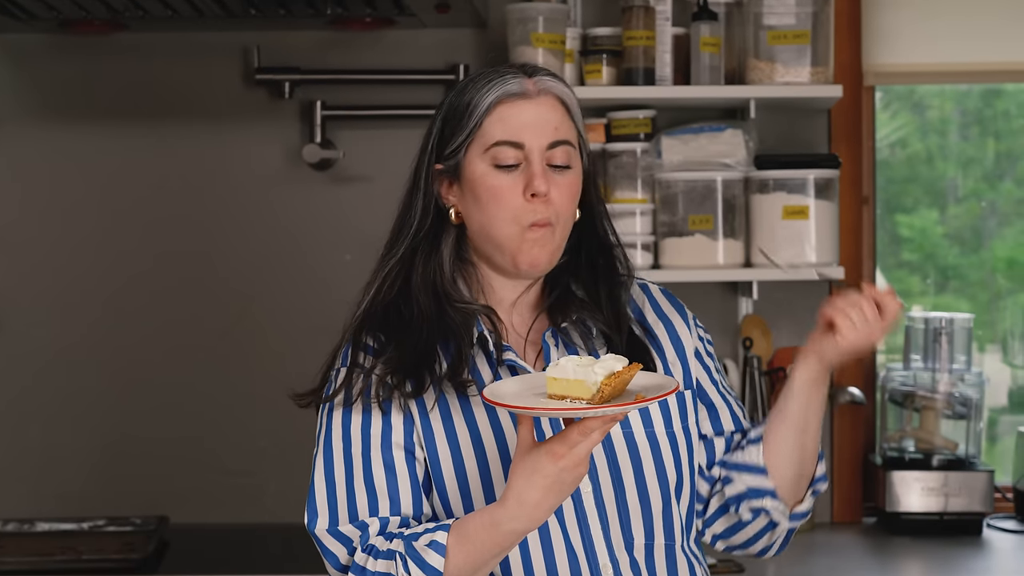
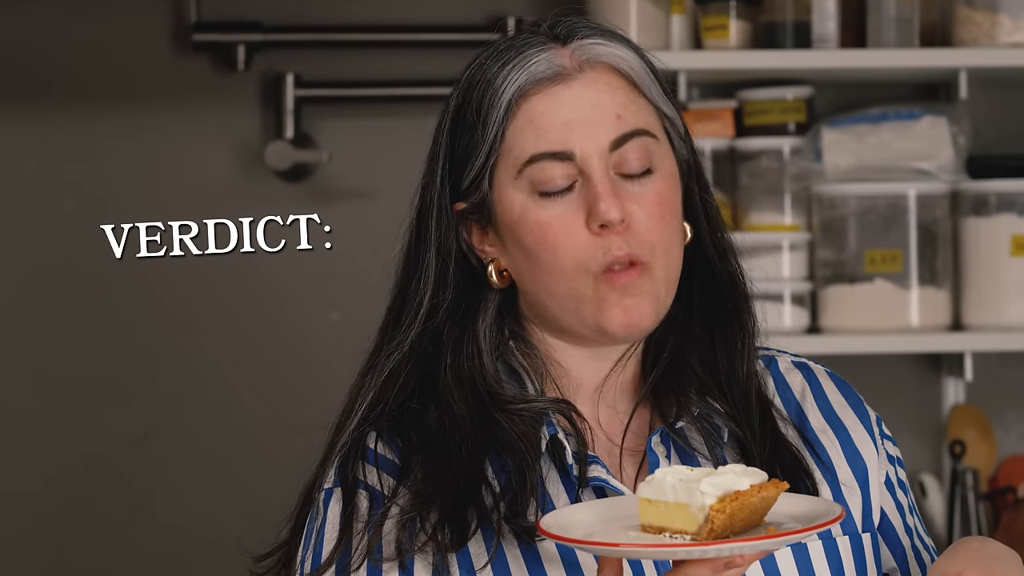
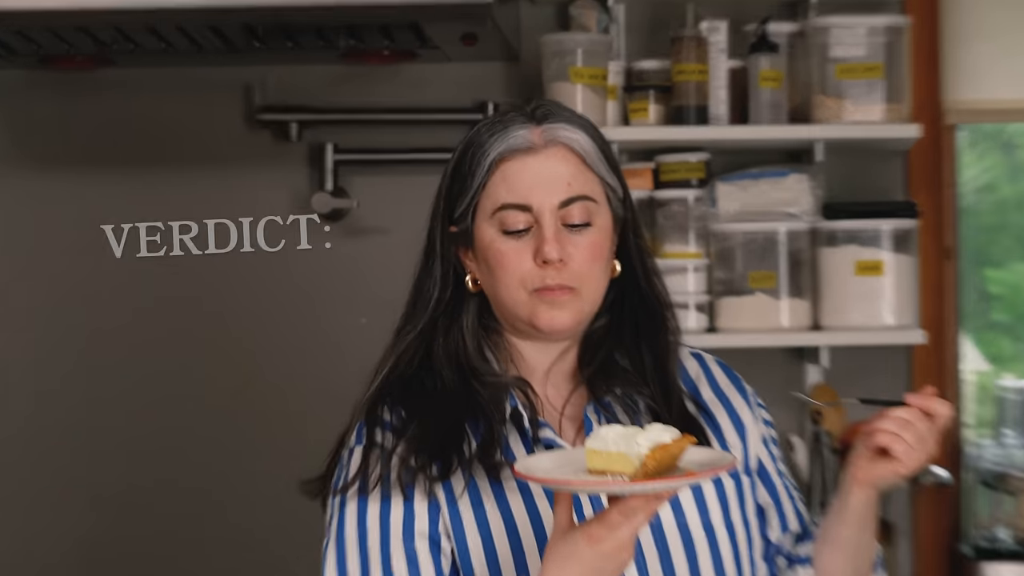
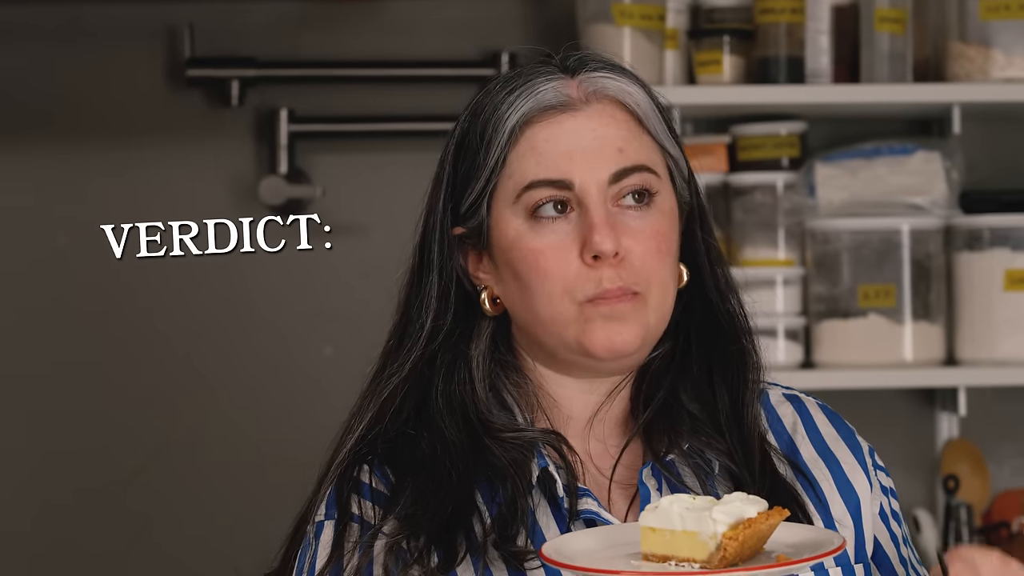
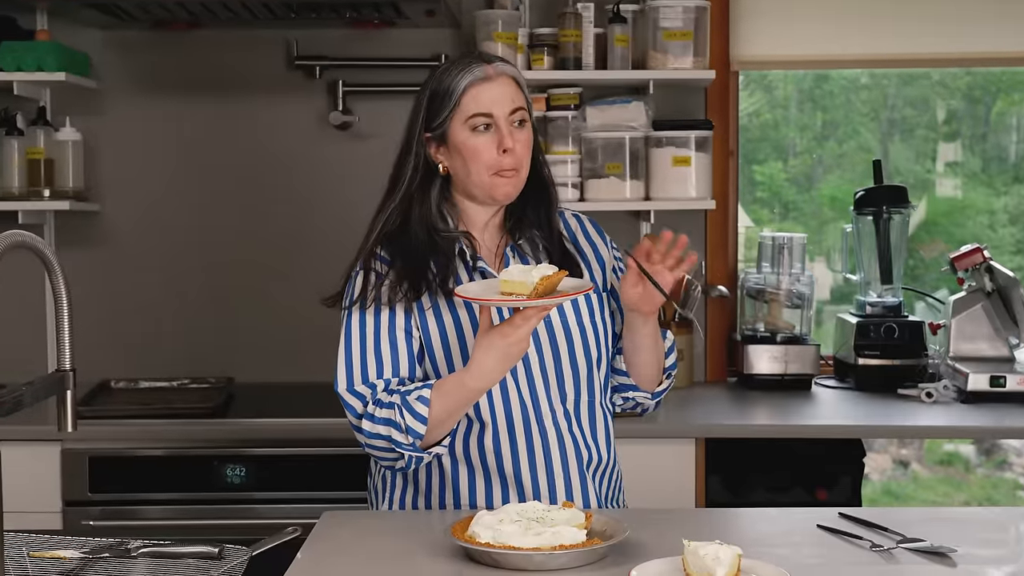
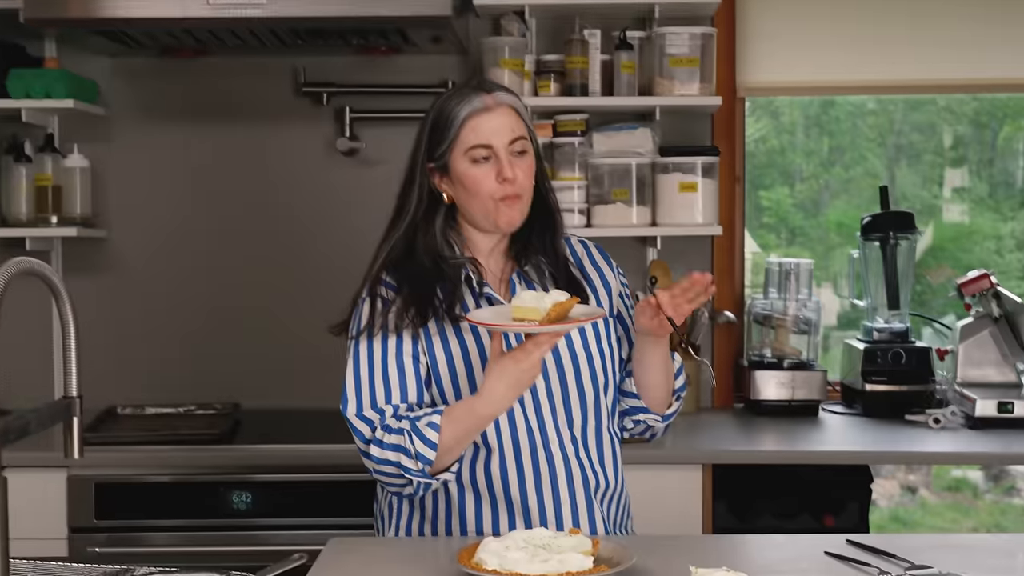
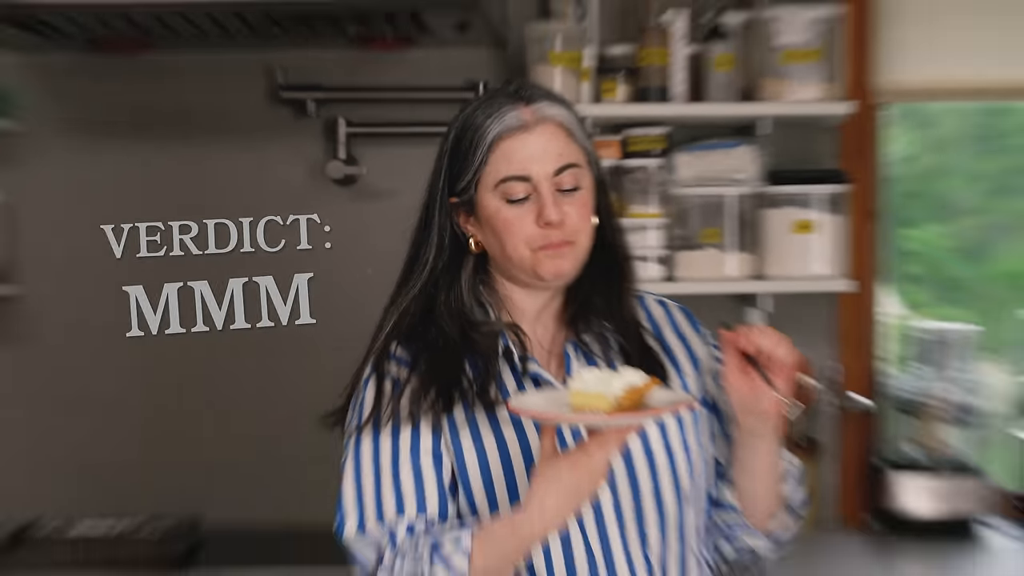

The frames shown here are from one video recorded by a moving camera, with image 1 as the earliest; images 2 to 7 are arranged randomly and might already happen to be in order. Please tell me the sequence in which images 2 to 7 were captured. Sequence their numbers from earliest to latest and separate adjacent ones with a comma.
3, 4, 2, 7, 6, 5
